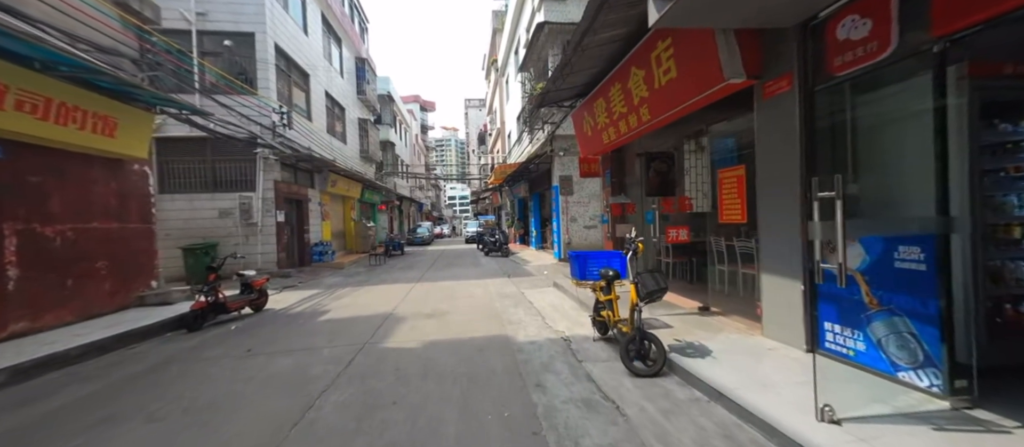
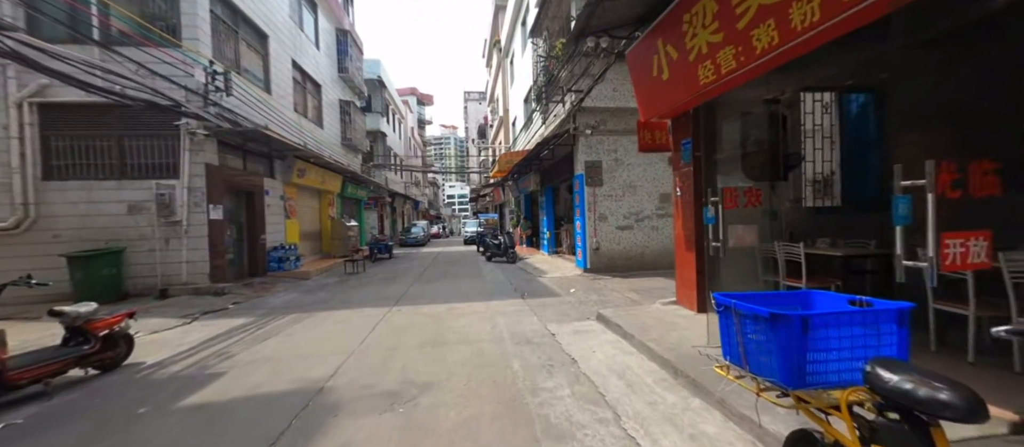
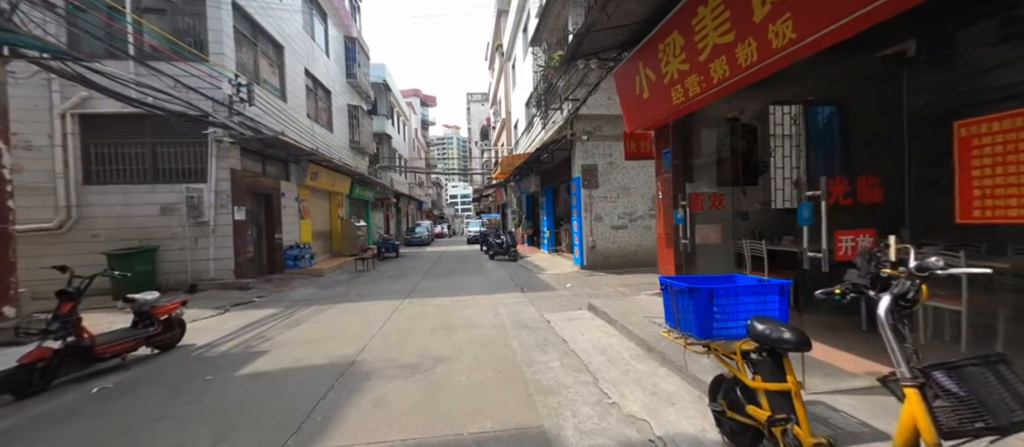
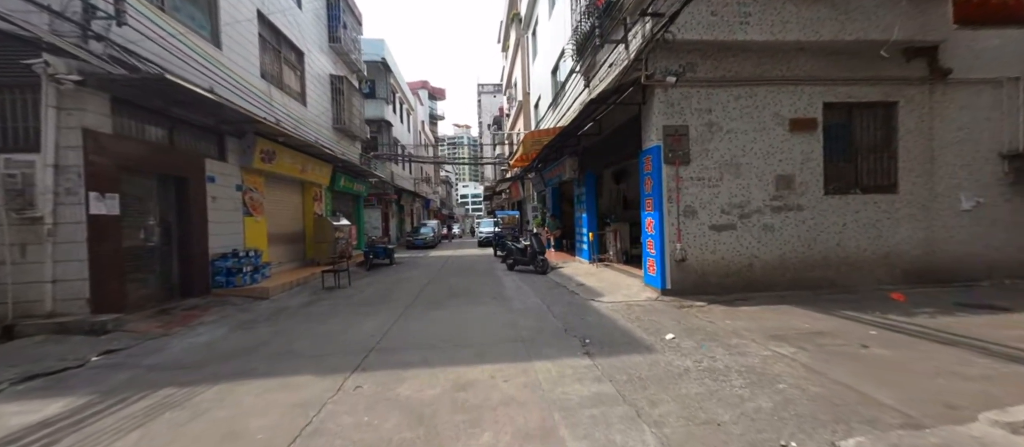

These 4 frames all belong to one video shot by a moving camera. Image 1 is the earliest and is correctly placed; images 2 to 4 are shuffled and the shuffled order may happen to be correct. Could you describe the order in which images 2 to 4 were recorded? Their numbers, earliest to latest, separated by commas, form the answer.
3, 2, 4
